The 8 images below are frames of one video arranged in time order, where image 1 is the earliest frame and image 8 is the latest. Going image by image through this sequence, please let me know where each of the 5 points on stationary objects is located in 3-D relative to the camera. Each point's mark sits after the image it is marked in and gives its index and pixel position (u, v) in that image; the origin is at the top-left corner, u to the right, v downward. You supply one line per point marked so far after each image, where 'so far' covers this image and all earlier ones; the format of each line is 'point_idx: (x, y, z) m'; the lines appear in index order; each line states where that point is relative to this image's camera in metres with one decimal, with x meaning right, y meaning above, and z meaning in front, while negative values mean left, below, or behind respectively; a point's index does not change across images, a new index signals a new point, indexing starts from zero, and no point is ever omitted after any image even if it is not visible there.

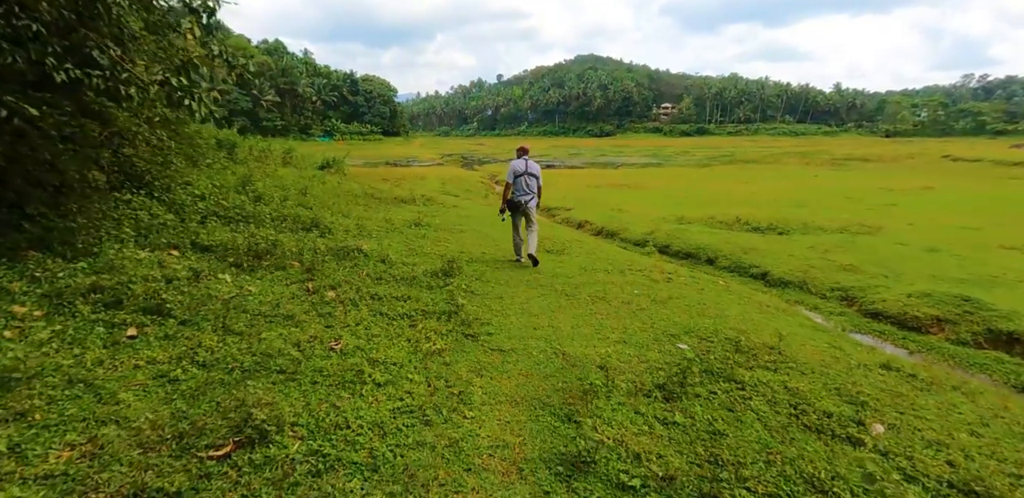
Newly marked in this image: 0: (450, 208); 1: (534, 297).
0: (-1.9, +1.3, +17.1) m
1: (+0.3, -0.6, +7.3) m
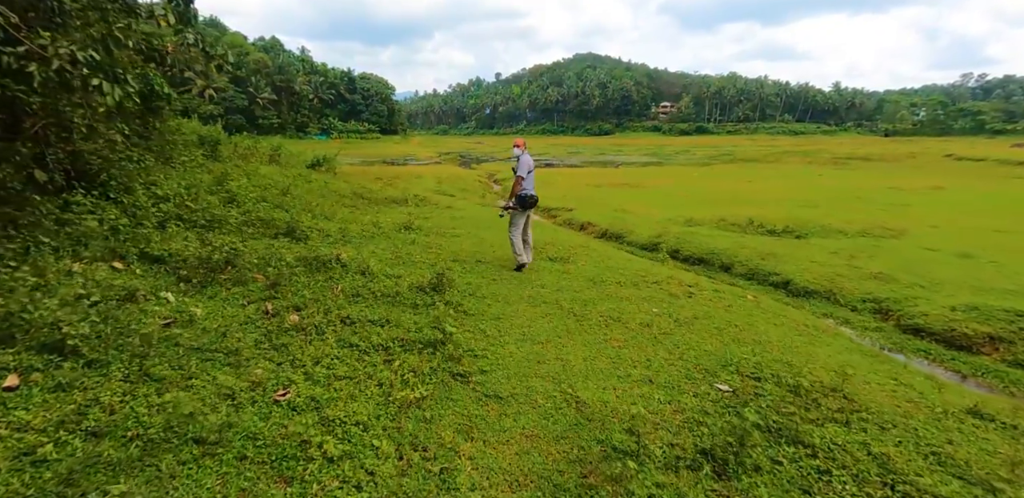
0: (-2.0, +1.2, +16.0) m
1: (+0.3, -0.8, +6.2) m
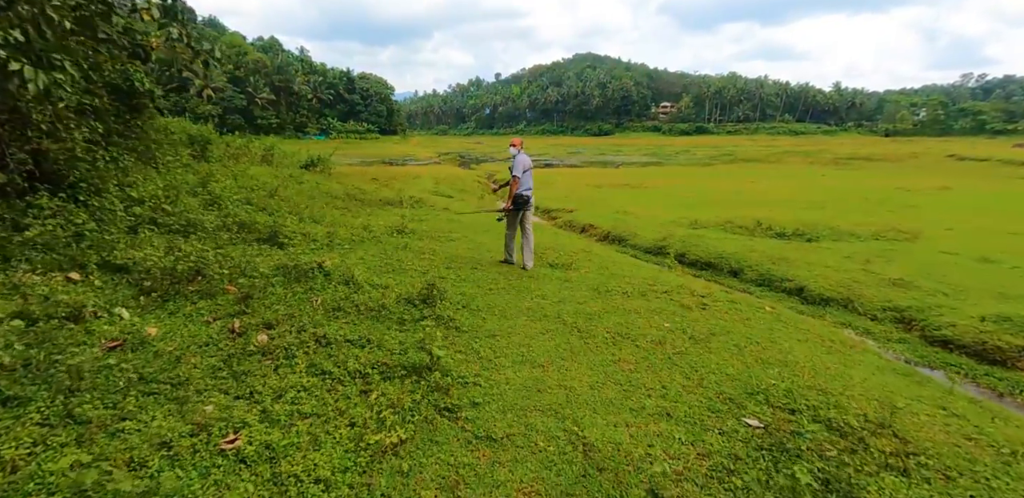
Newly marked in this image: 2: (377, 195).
0: (-2.0, +1.1, +15.4) m
1: (+0.2, -0.9, +5.6) m
2: (-4.3, +1.7, +17.2) m
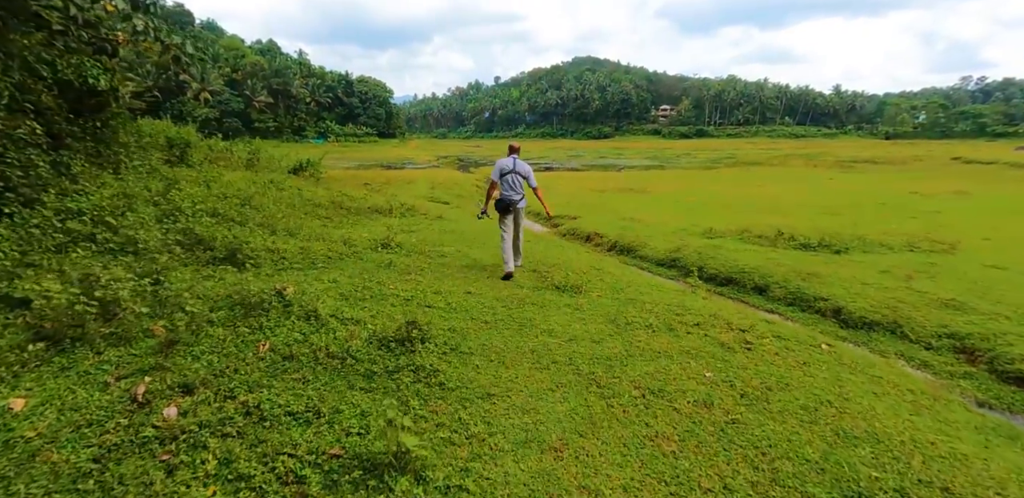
0: (-2.0, +0.8, +14.2) m
1: (+0.2, -1.1, +4.3) m
2: (-4.3, +1.4, +15.9) m
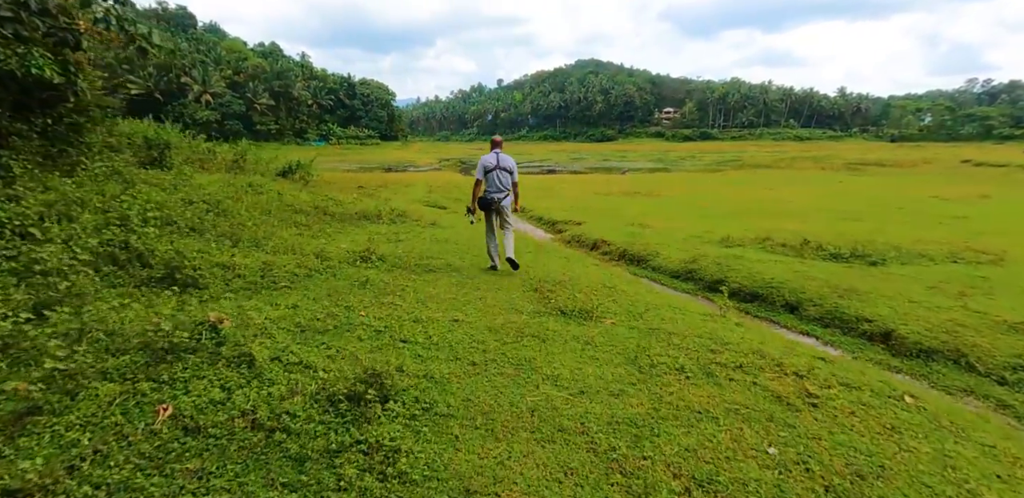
0: (-2.0, +0.5, +12.9) m
1: (+0.2, -1.3, +3.0) m
2: (-4.3, +1.1, +14.7) m
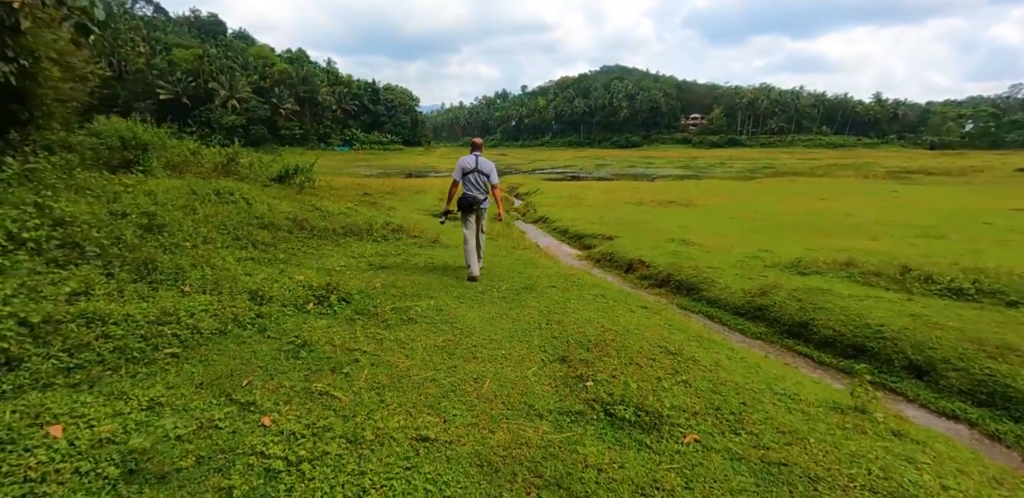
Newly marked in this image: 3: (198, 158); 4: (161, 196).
0: (-1.7, +0.1, +10.4) m
1: (+0.1, -1.7, +0.5) m
2: (-3.8, +0.7, +12.3) m
3: (-10.1, +2.9, +17.0) m
4: (-6.5, +0.9, +9.9) m
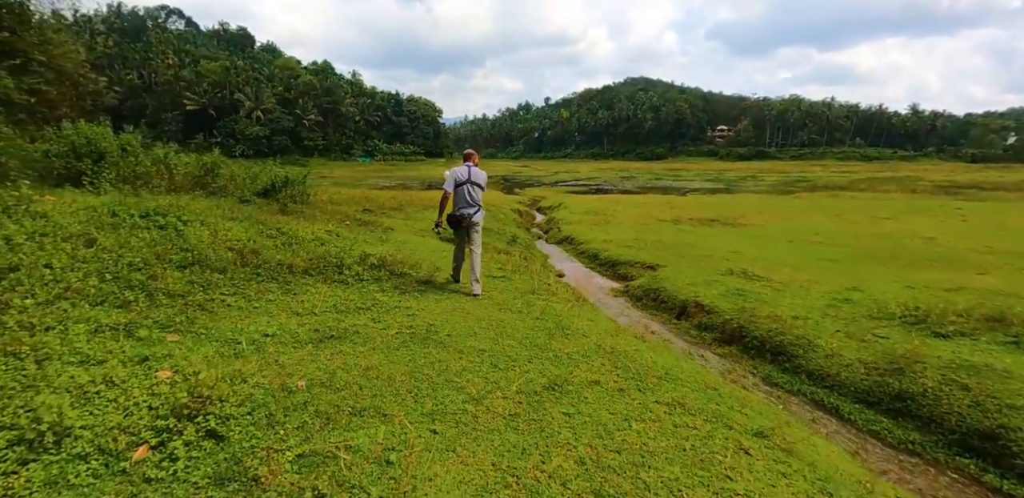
0: (-1.4, -0.6, +7.6) m
1: (0.0, -2.2, -2.5) m
2: (-3.5, 0.0, +9.5) m
3: (-9.6, +2.2, +14.5) m
4: (-6.3, +0.3, +7.3) m
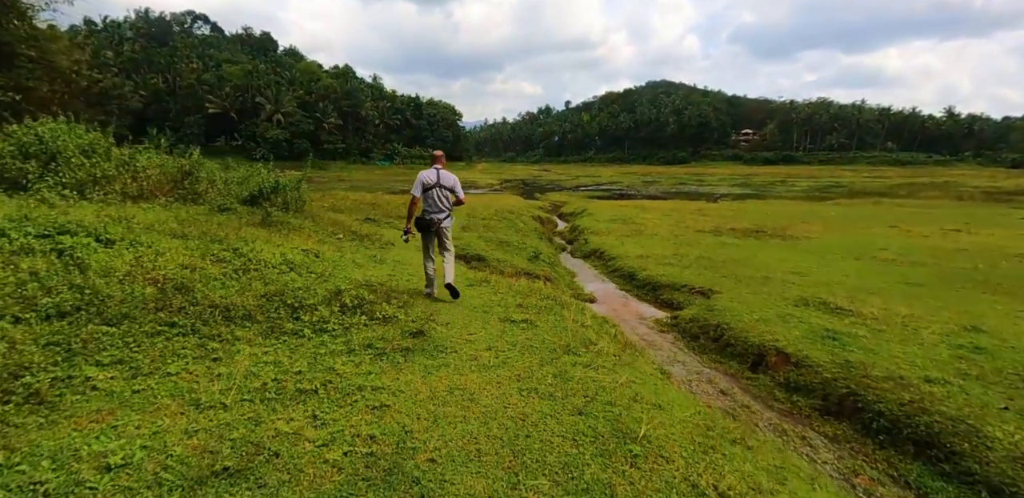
0: (-1.1, -1.0, +5.2) m
1: (-0.2, -2.5, -4.9) m
2: (-3.2, -0.4, +7.2) m
3: (-9.0, +1.8, +12.5) m
4: (-6.0, 0.0, +5.1) m
